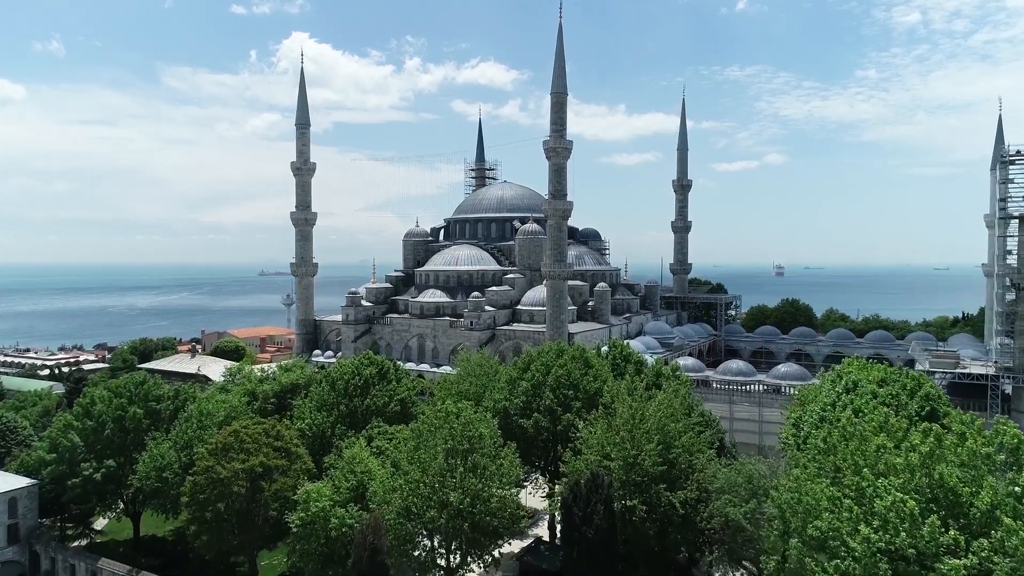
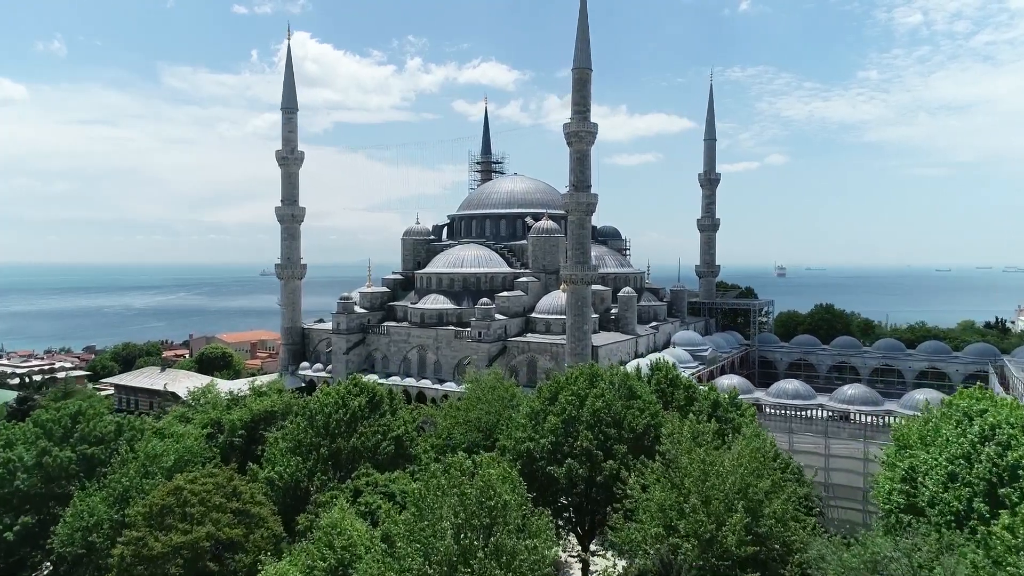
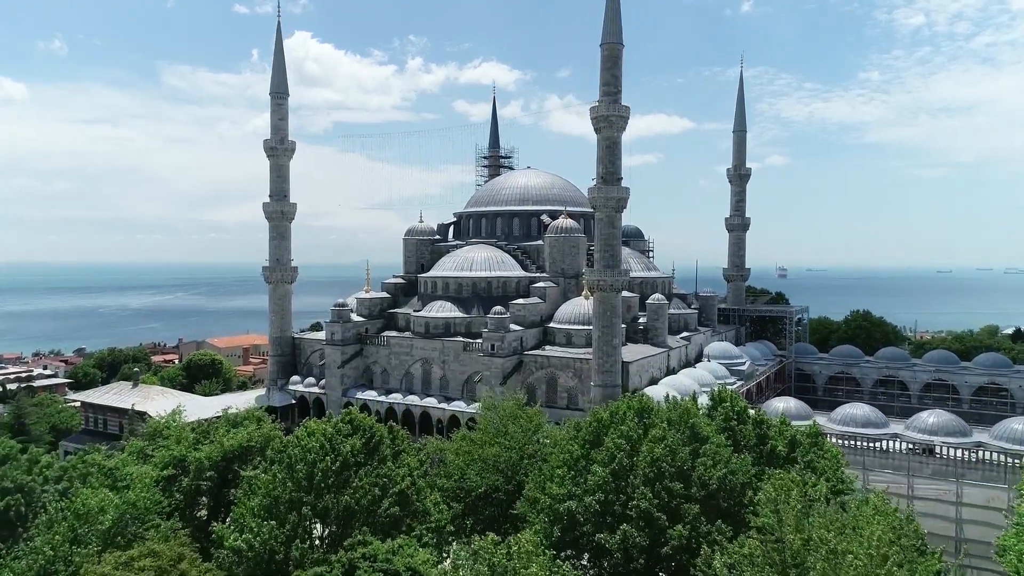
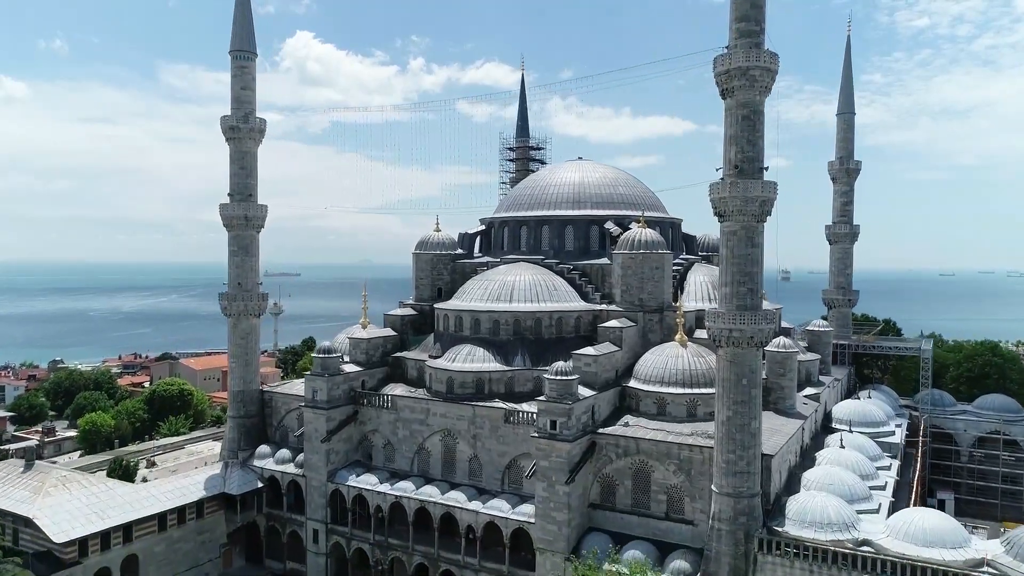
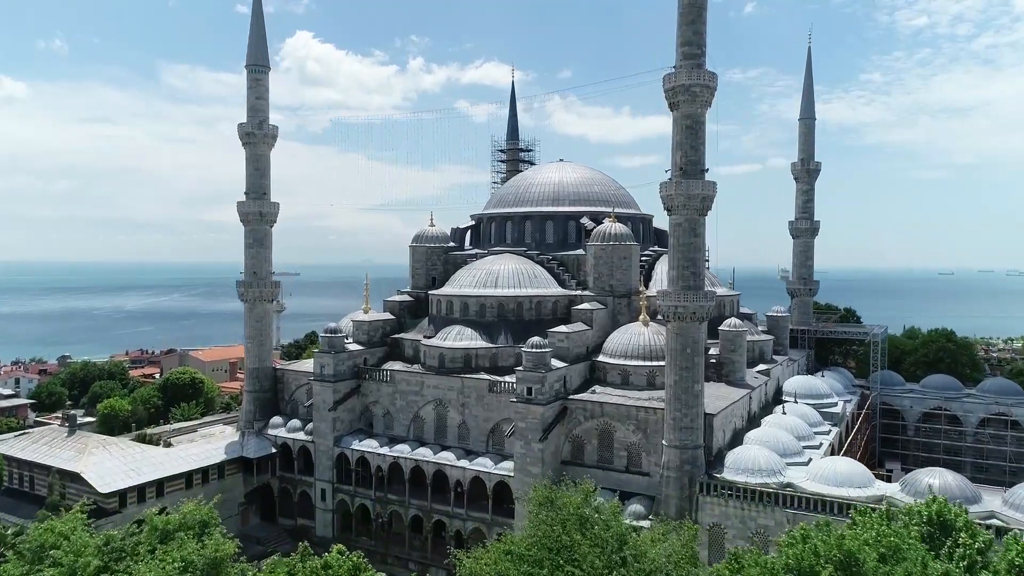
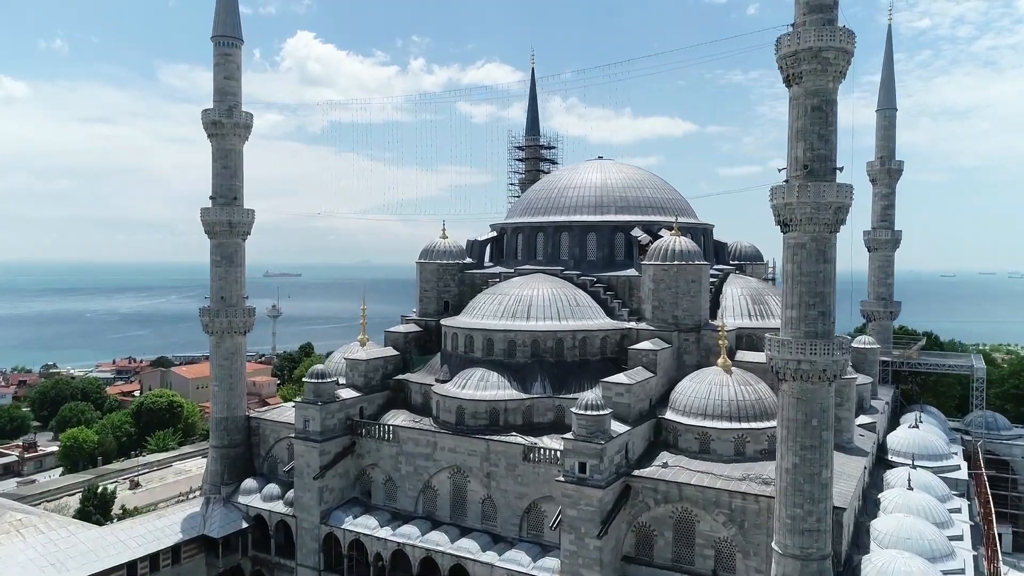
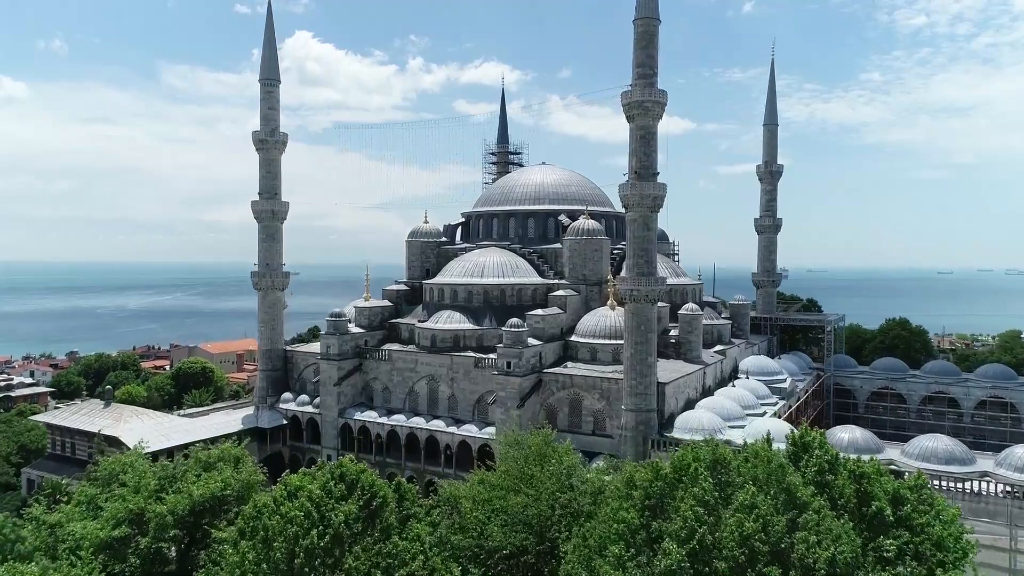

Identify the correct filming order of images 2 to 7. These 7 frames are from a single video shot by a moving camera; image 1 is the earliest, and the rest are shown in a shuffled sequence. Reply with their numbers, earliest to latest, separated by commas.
2, 3, 7, 5, 4, 6
